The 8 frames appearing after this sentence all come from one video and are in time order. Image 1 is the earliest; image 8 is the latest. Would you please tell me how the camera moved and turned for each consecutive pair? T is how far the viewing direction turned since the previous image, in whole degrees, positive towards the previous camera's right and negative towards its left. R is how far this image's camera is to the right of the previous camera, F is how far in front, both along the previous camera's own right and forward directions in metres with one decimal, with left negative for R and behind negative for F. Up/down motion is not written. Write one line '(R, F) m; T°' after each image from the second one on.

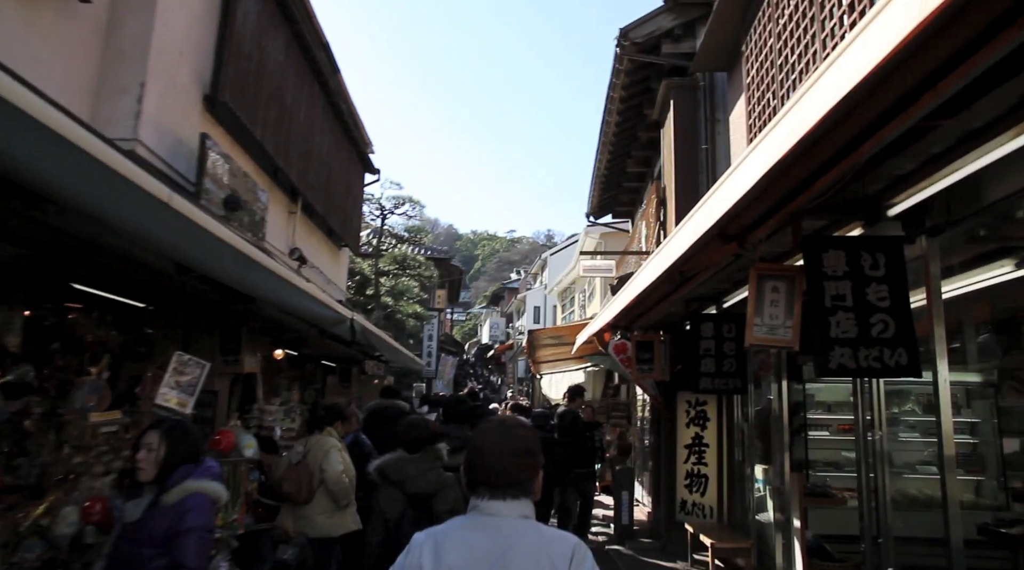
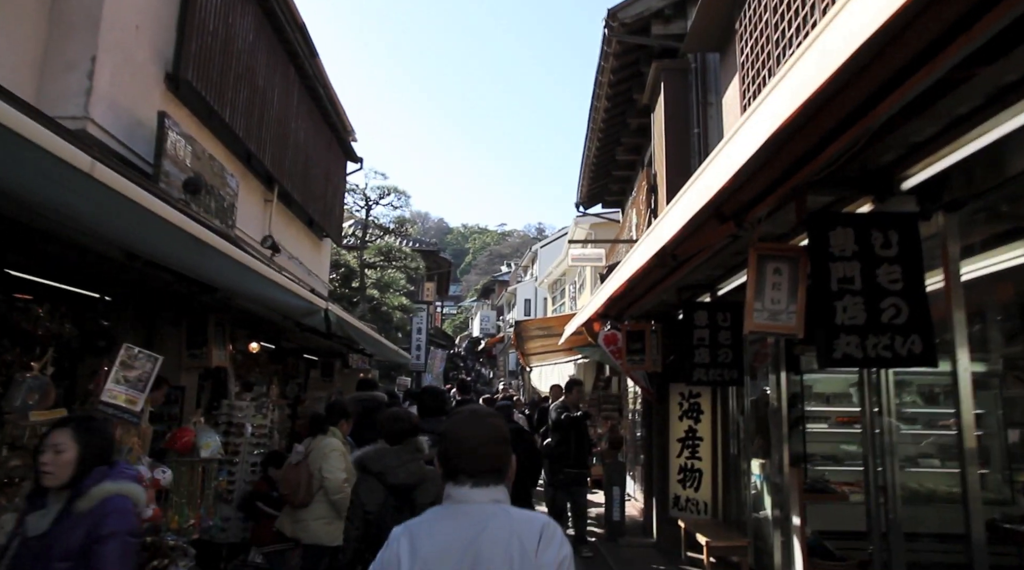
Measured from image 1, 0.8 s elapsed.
(+0.1, +0.4) m; +1°
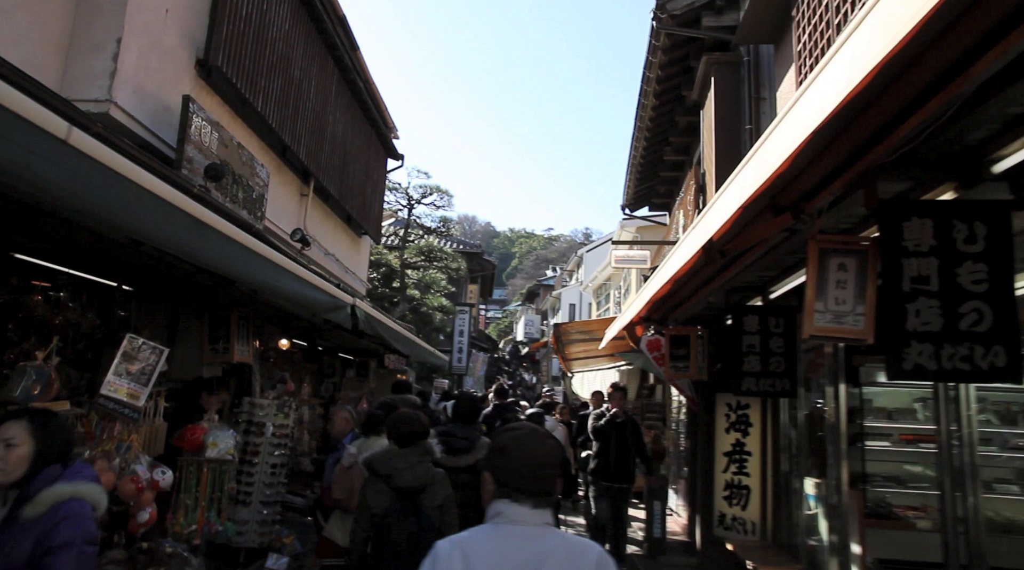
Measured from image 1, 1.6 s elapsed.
(+0.1, +0.4) m; -3°
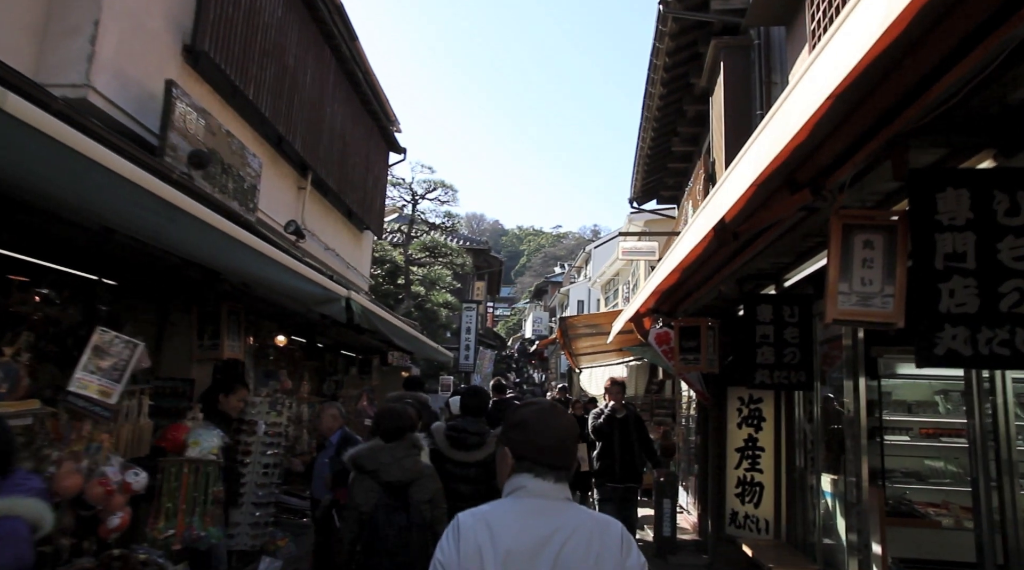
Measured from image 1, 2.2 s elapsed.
(+0.1, +0.3) m; -1°
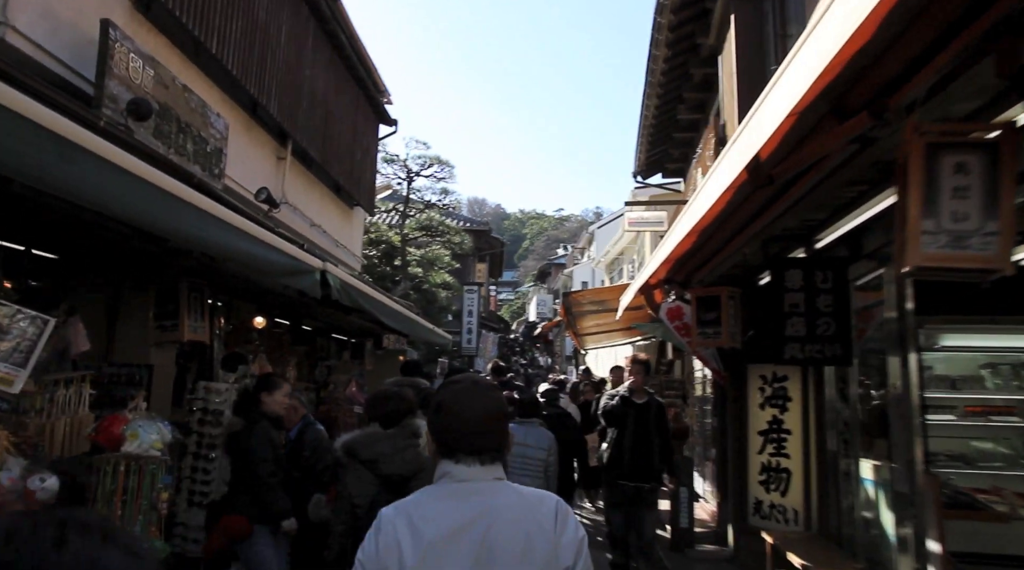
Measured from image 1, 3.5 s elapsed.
(+0.1, +0.8) m; 0°
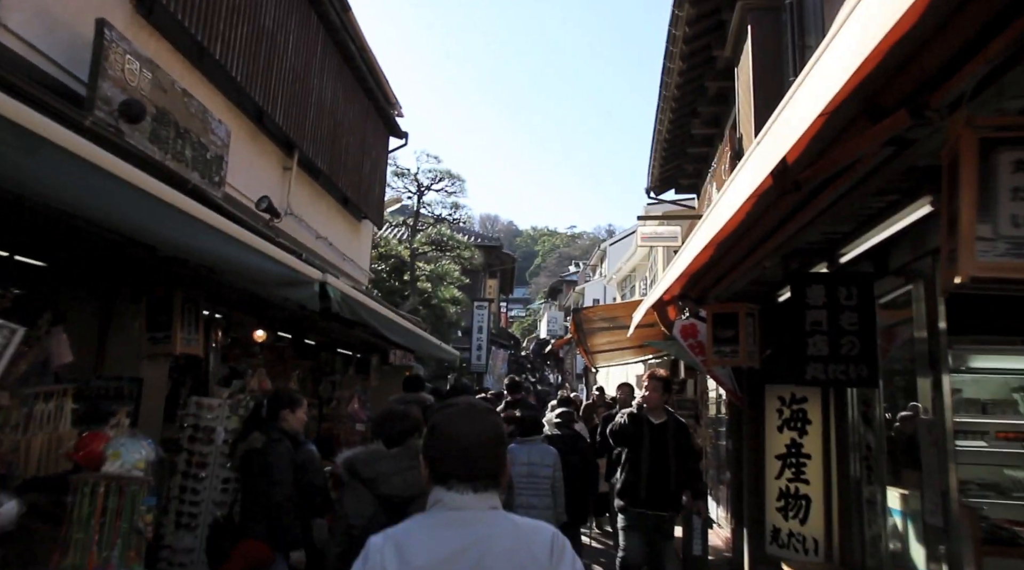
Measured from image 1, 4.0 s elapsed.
(0.0, +0.3) m; -1°
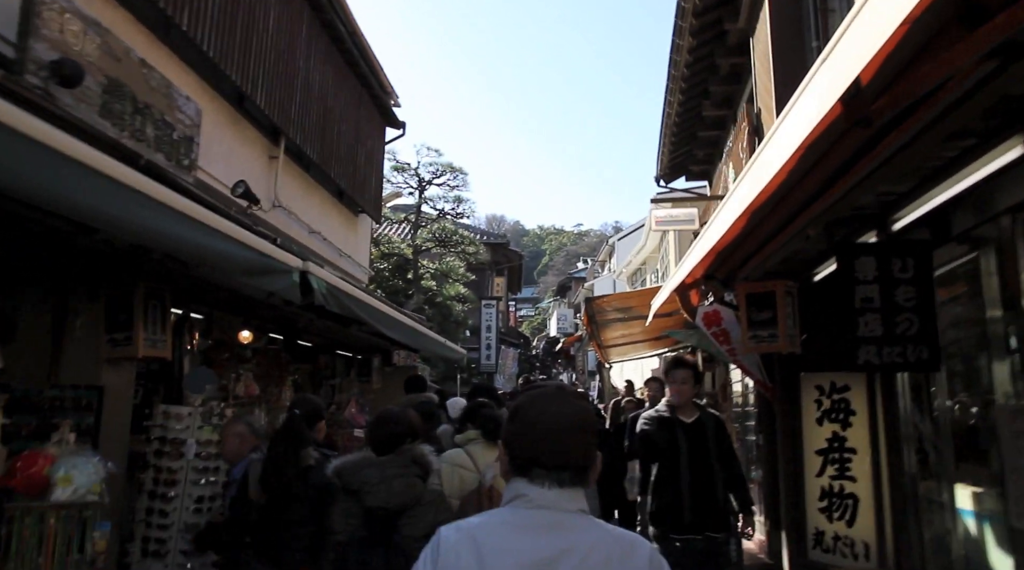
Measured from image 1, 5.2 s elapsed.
(0.0, +0.7) m; -1°
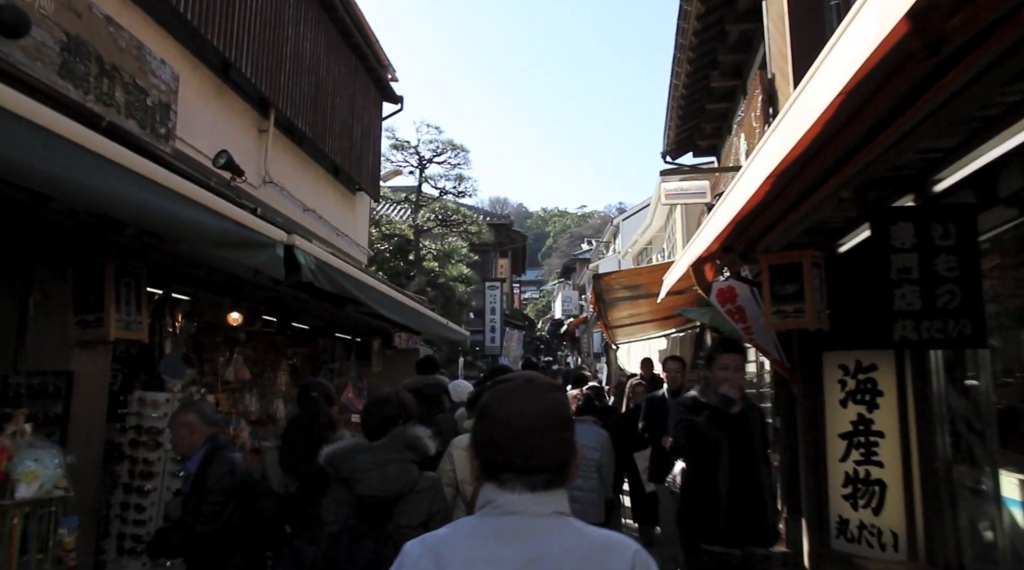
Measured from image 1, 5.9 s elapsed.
(0.0, +0.4) m; 0°
